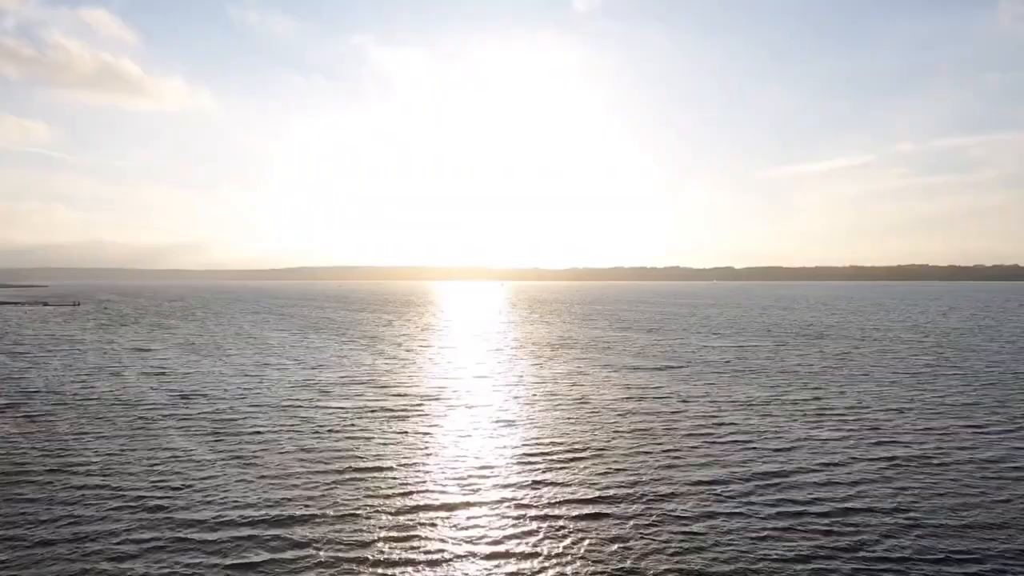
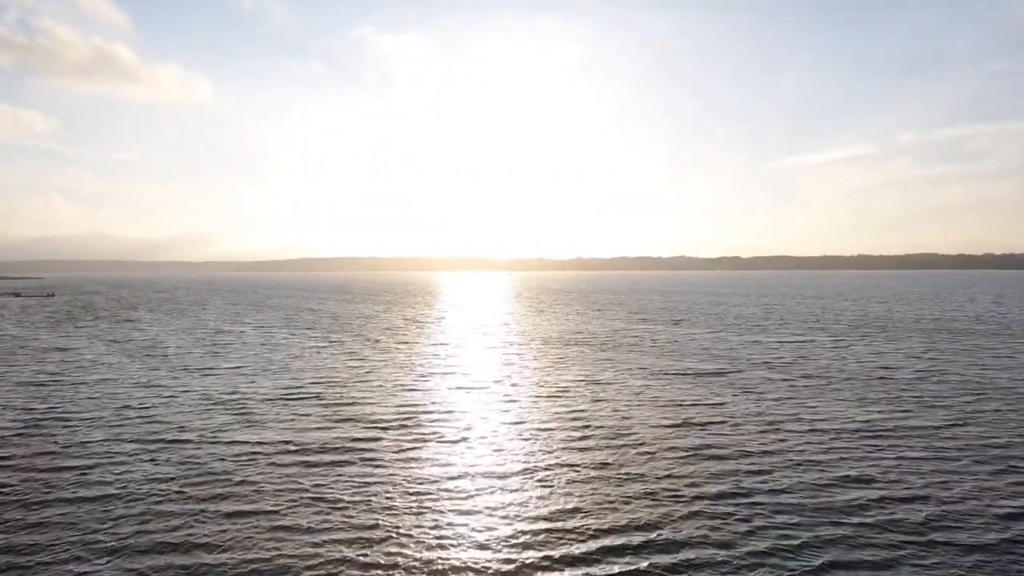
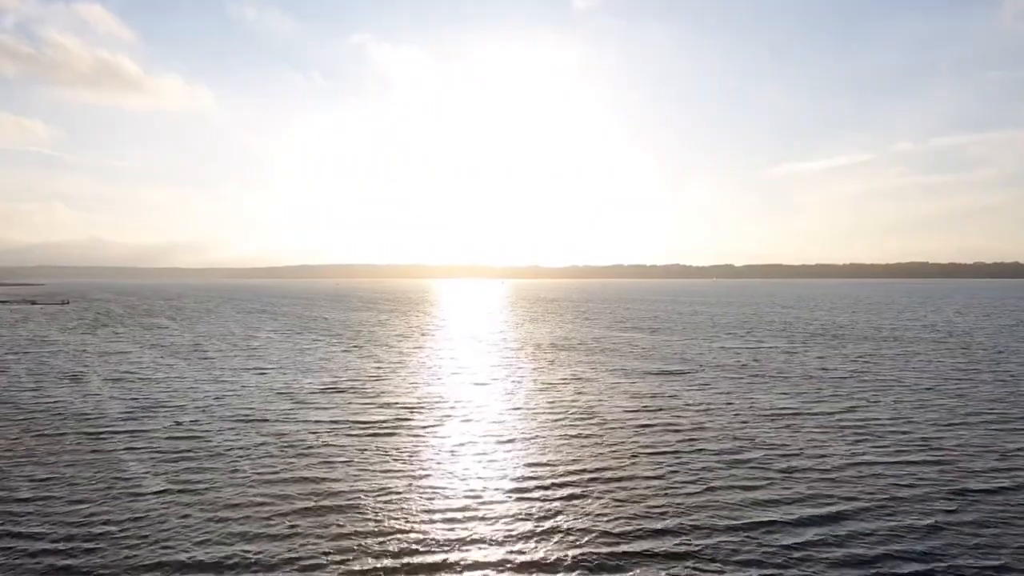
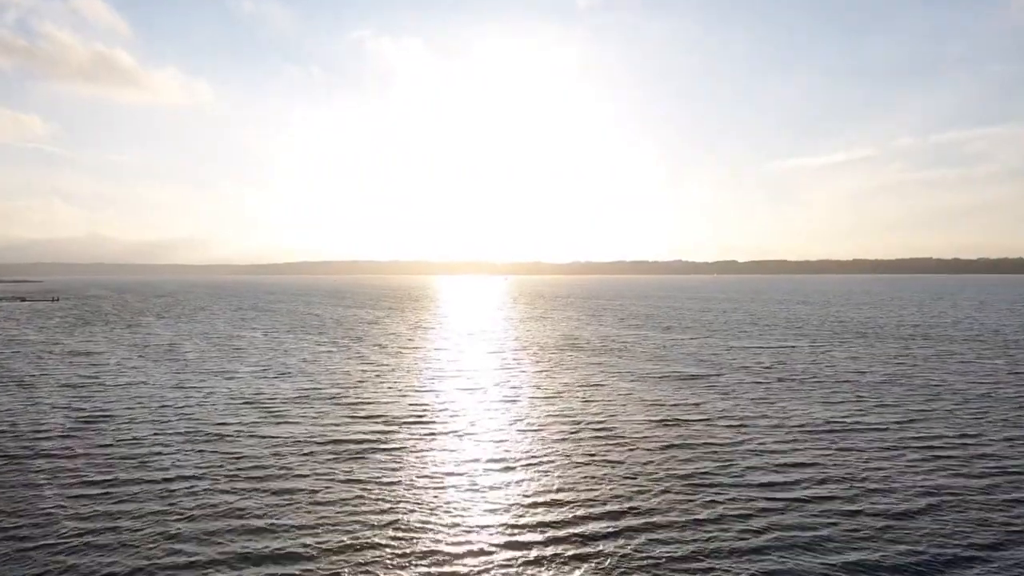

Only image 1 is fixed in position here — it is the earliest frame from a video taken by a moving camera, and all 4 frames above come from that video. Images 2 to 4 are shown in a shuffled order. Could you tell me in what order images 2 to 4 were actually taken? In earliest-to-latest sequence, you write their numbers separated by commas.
3, 4, 2
